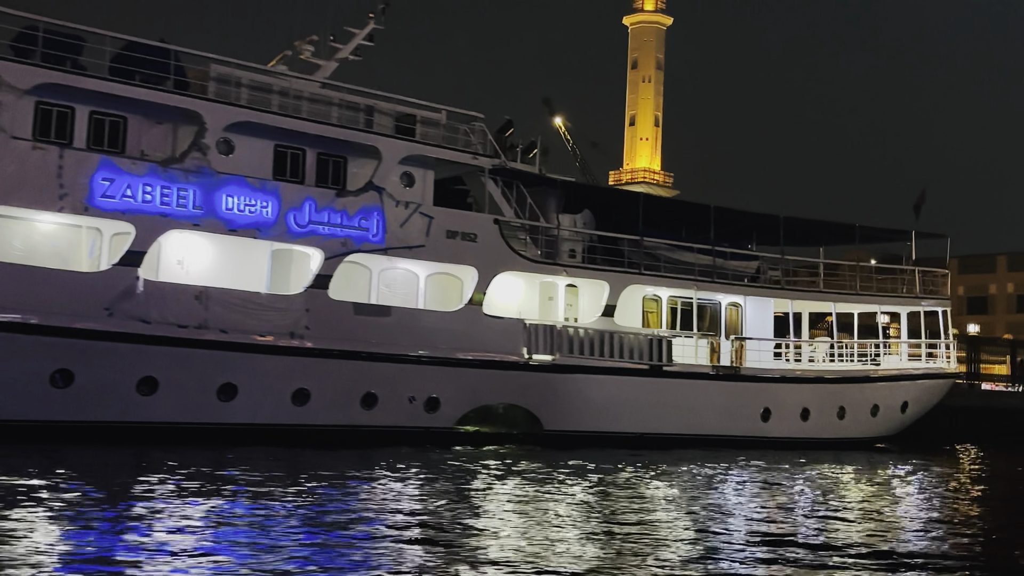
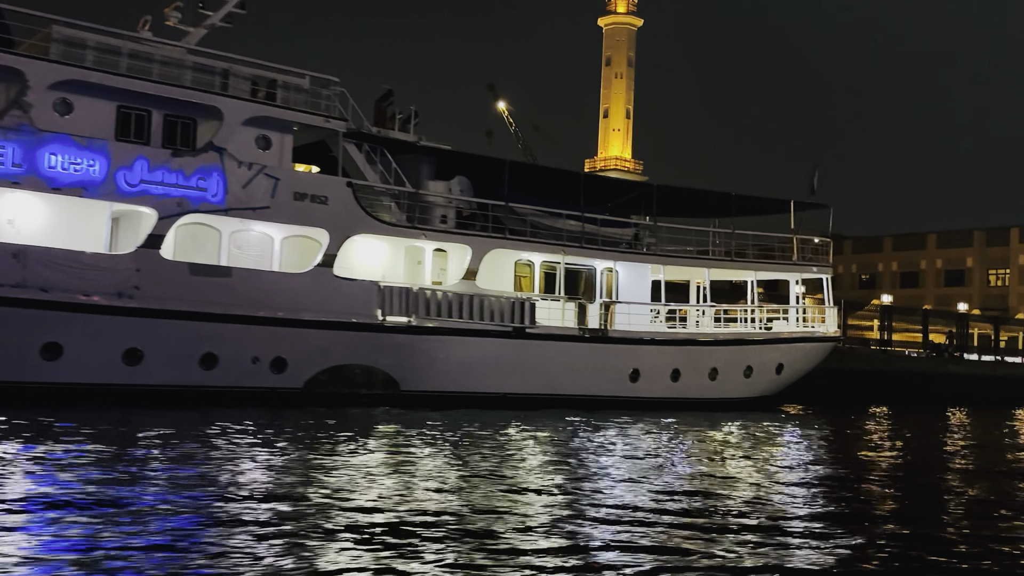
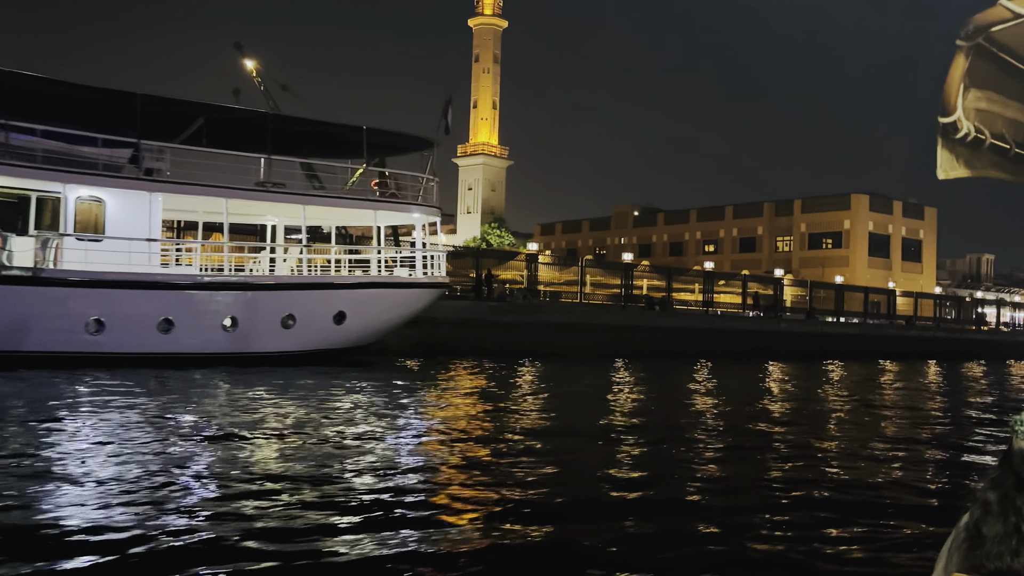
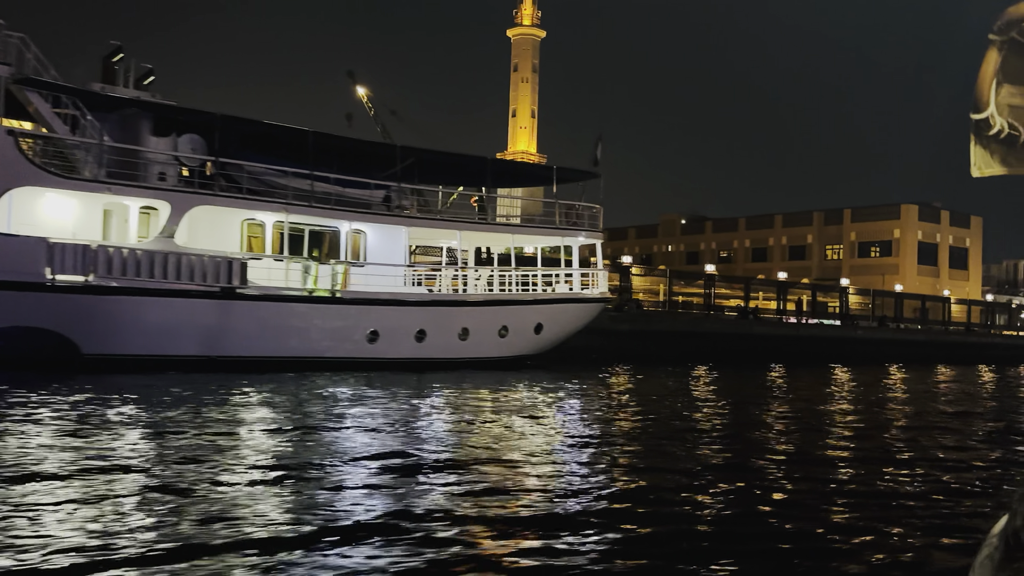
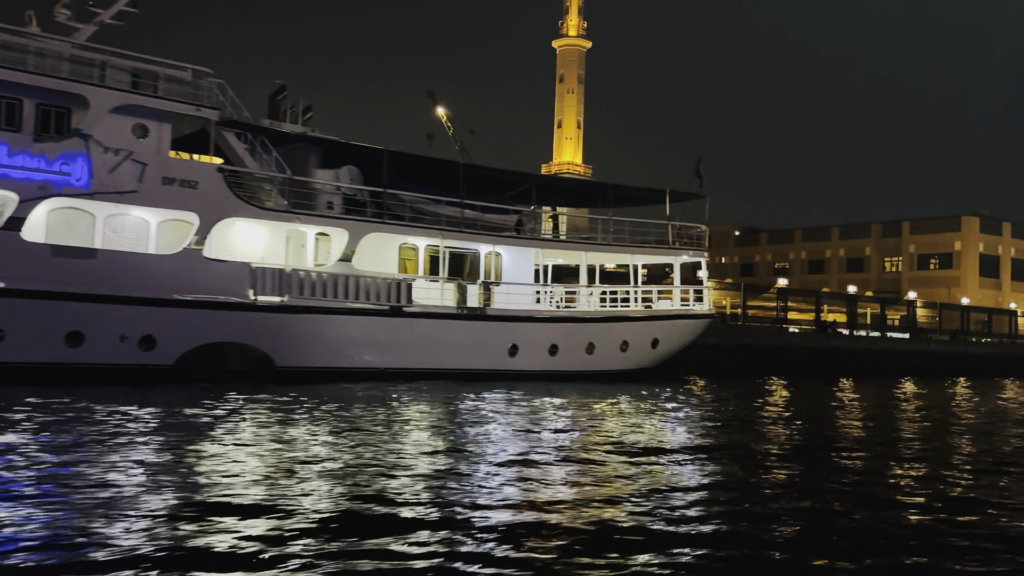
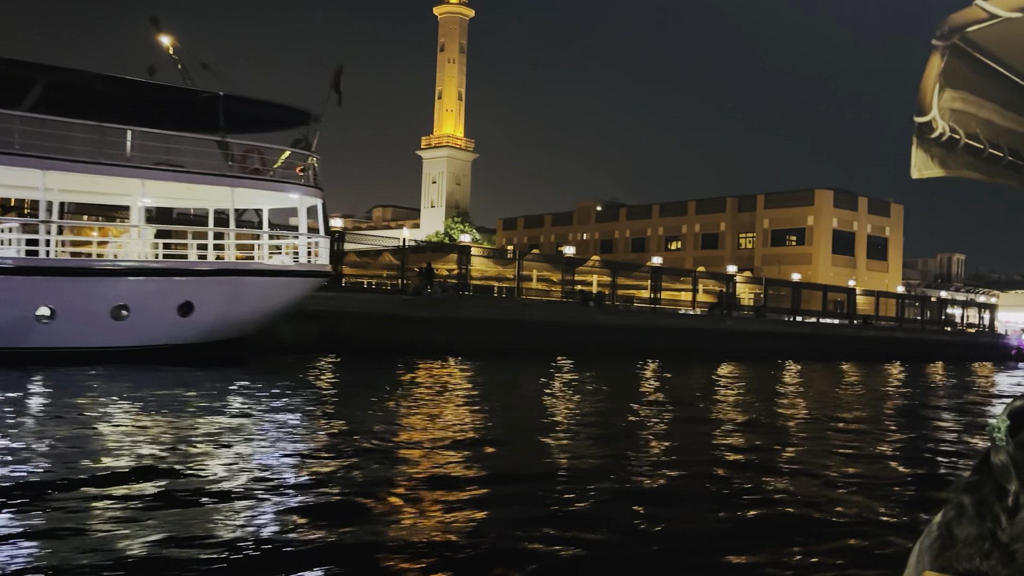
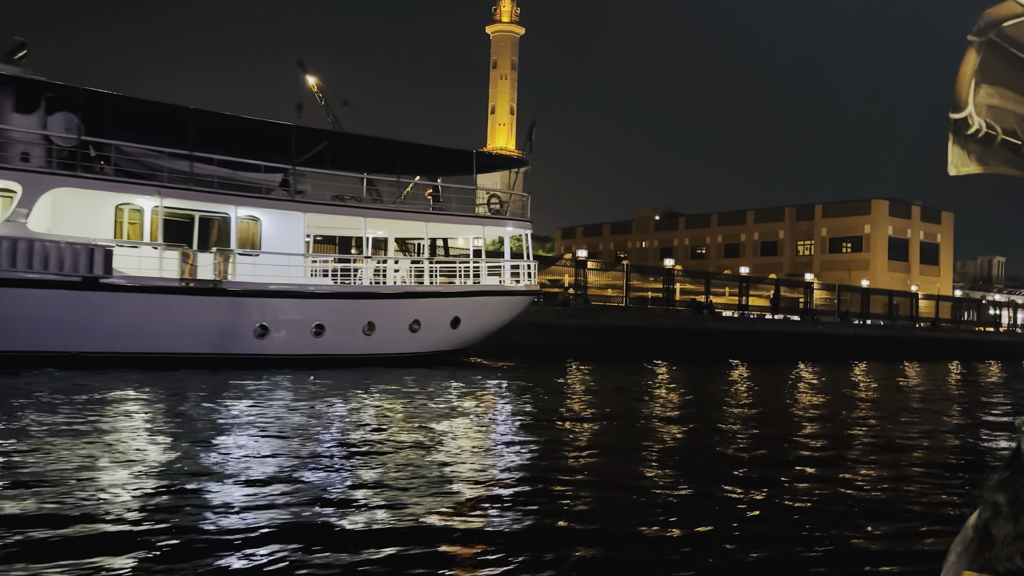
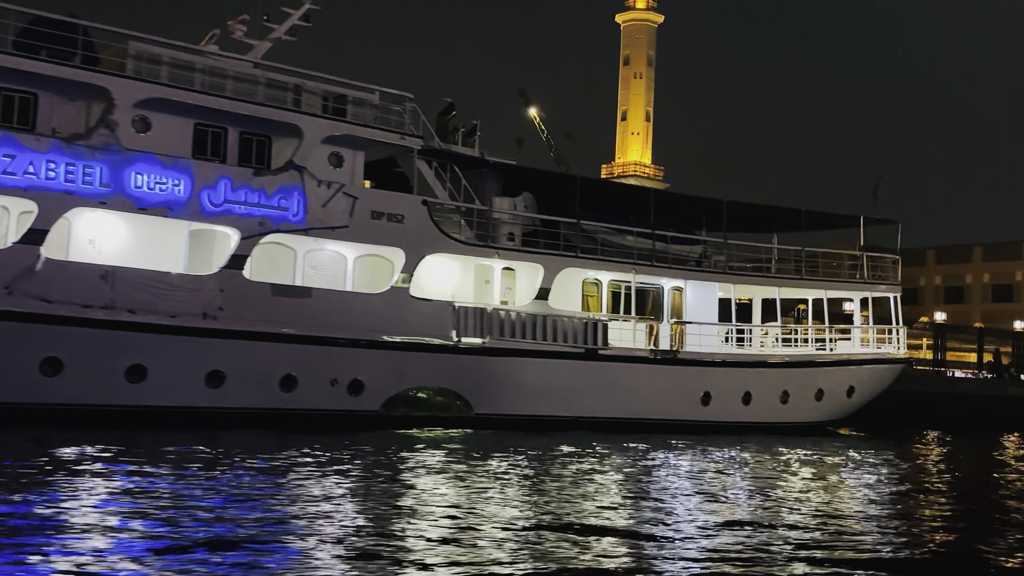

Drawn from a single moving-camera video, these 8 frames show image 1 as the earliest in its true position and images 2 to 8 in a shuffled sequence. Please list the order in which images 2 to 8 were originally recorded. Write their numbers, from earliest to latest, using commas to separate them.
8, 2, 5, 4, 7, 3, 6
